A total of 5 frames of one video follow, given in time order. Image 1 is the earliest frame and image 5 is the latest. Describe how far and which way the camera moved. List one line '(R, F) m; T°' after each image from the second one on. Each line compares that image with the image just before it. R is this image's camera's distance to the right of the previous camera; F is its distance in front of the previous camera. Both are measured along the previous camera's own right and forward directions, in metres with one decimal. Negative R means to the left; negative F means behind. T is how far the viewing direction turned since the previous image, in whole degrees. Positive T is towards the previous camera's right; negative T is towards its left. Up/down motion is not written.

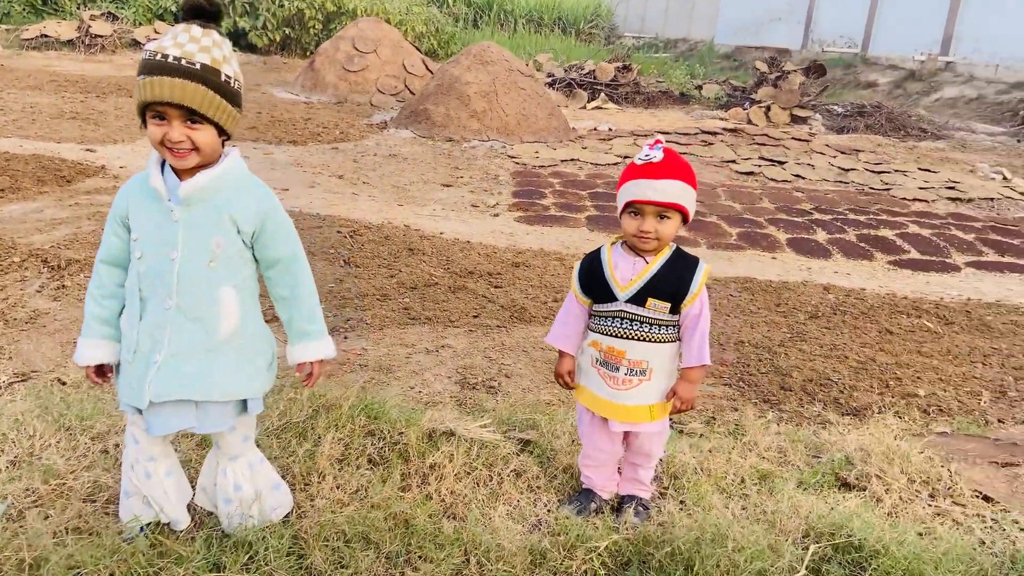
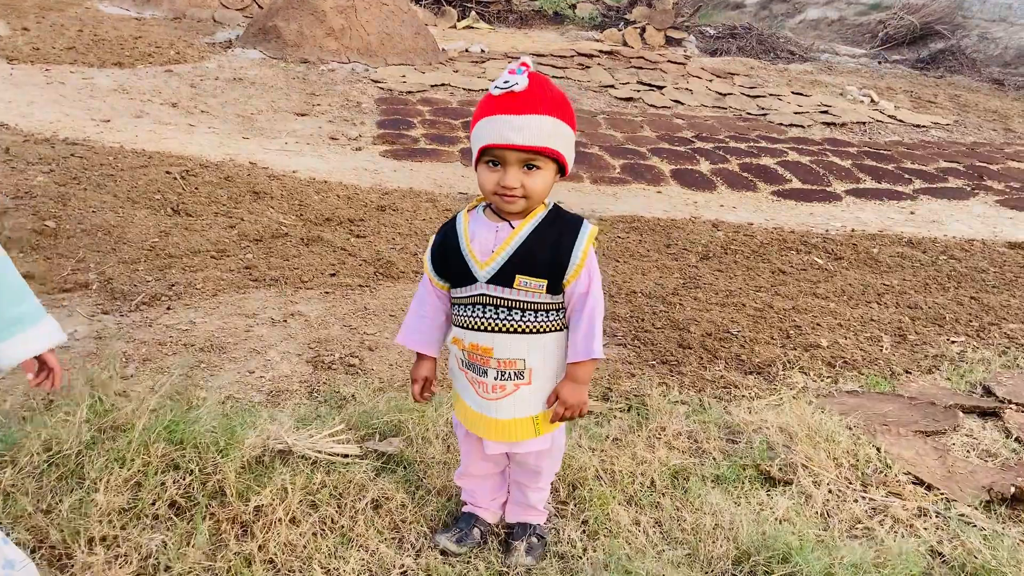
(+0.1, +0.5) m; +9°
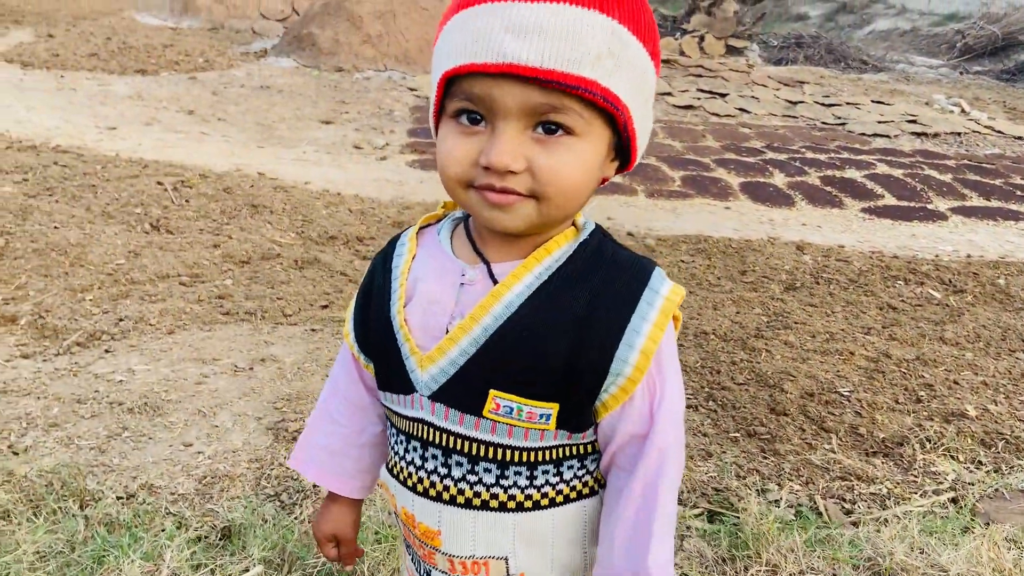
(0.0, +0.8) m; -4°
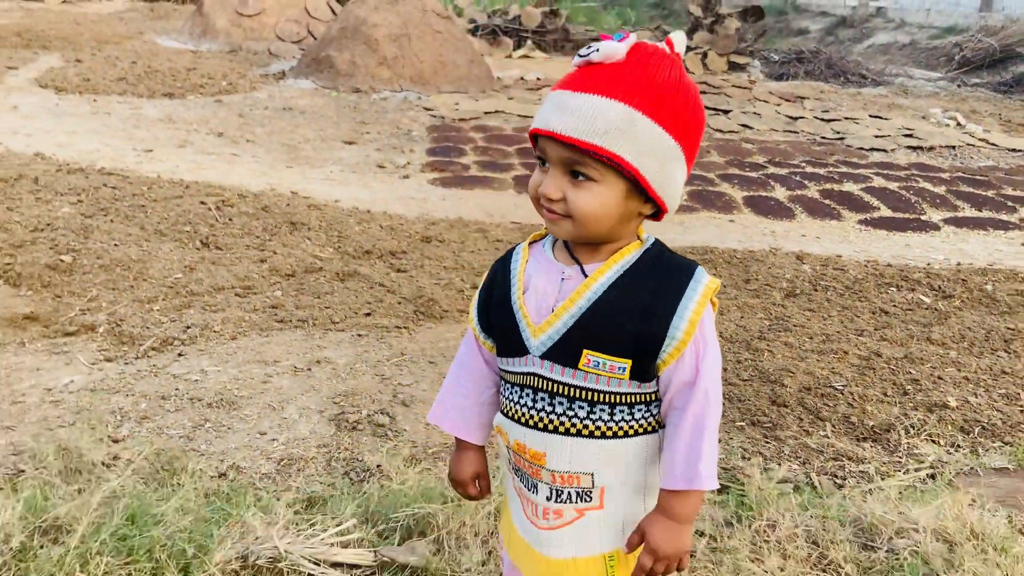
(-0.1, -0.3) m; 0°
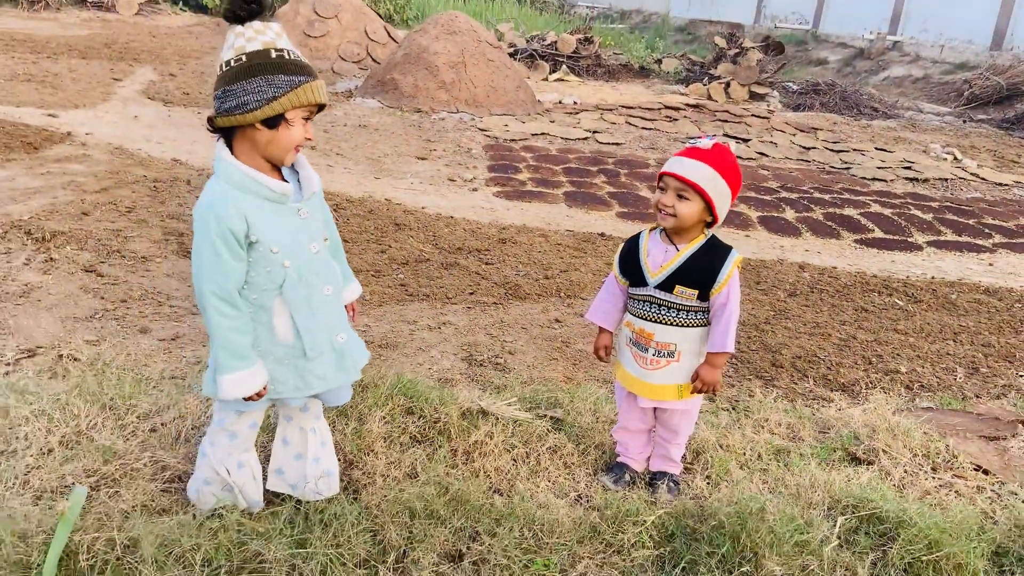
(-0.3, -1.1) m; -1°
